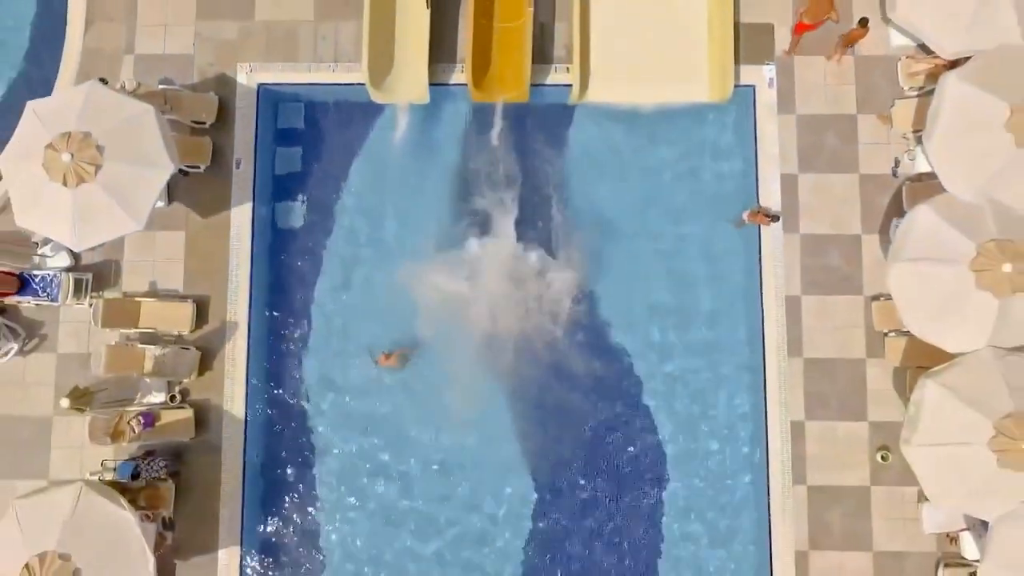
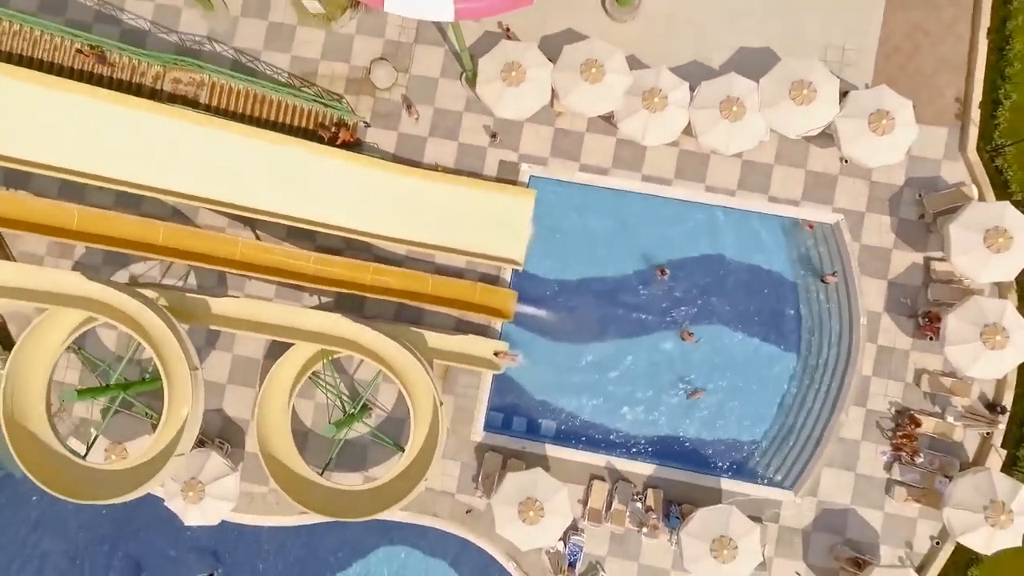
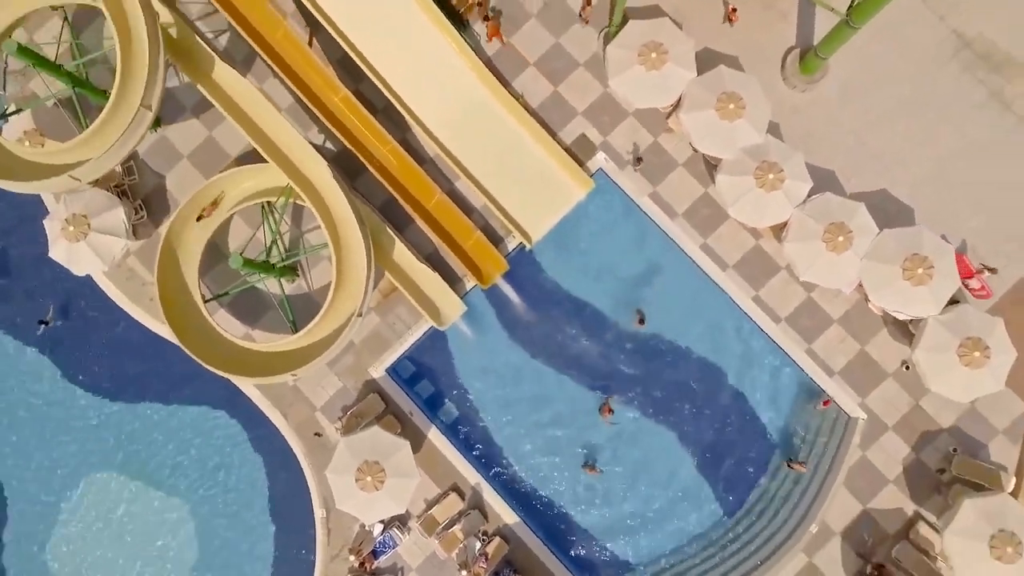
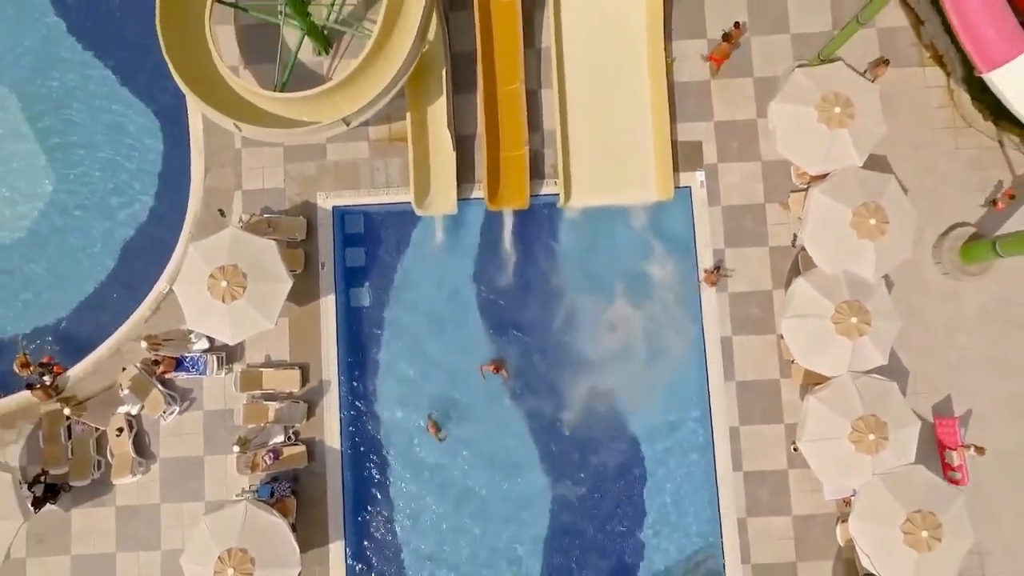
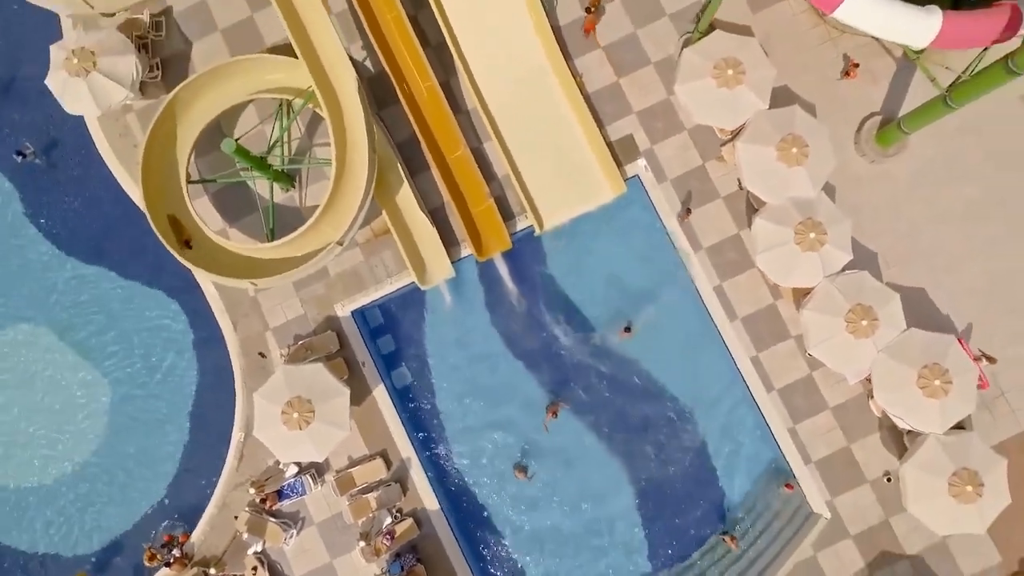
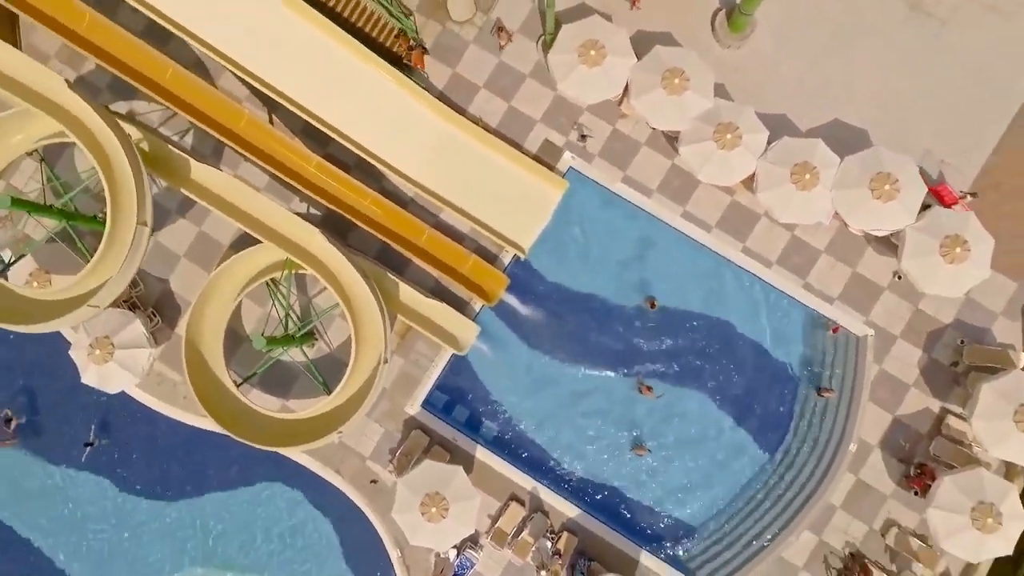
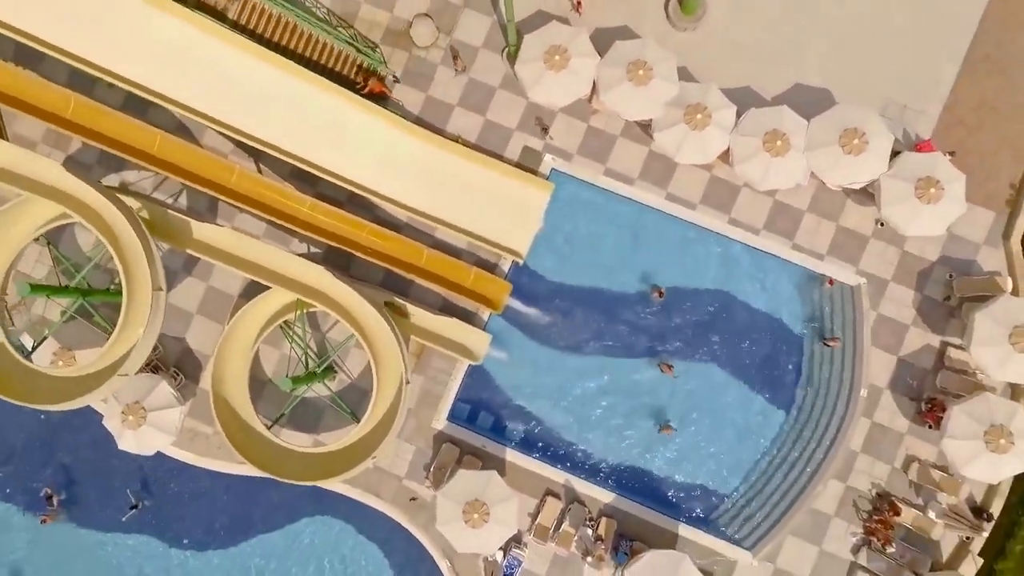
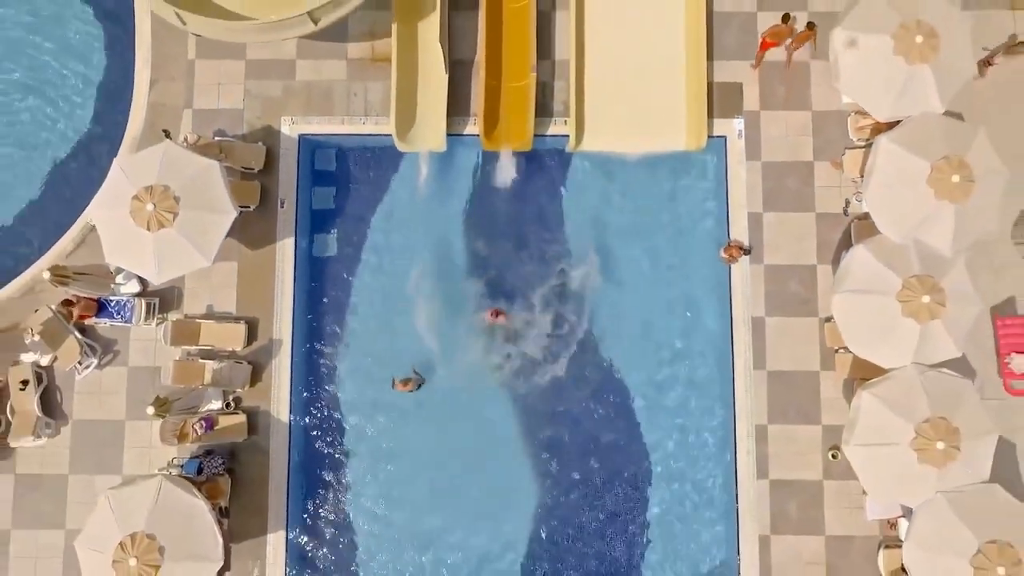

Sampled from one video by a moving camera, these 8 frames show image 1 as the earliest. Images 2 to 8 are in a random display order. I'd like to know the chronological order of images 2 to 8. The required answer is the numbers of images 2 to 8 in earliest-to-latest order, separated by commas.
8, 4, 5, 3, 6, 7, 2
